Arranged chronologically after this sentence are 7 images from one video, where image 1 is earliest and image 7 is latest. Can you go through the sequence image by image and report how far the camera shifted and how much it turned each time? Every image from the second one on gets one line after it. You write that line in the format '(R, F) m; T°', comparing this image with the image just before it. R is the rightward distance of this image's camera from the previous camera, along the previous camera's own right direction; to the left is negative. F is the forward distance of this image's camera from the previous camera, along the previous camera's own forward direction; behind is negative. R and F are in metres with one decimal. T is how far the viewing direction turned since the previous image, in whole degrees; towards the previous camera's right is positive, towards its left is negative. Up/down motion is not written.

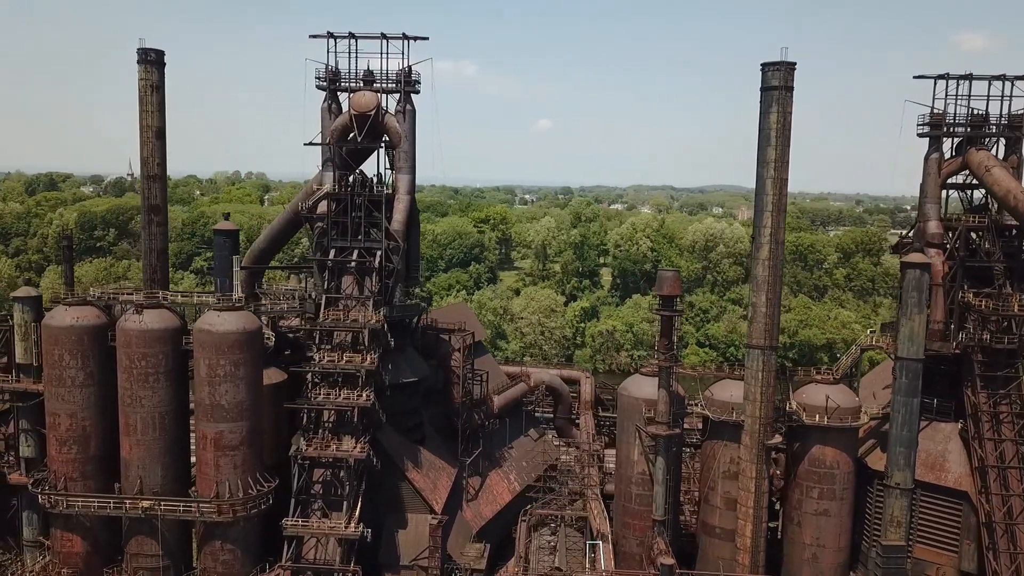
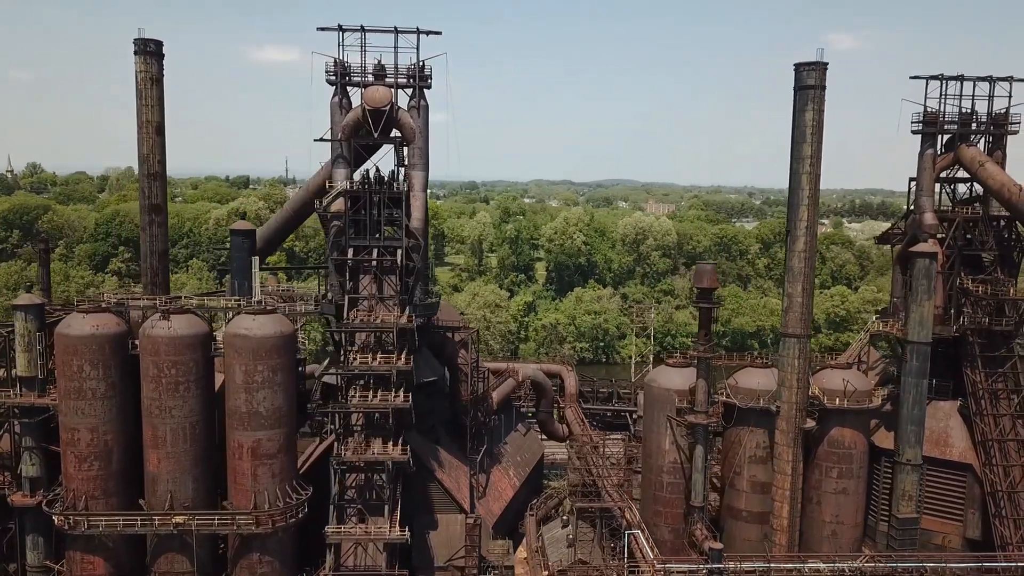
(-5.2, +0.3) m; +7°
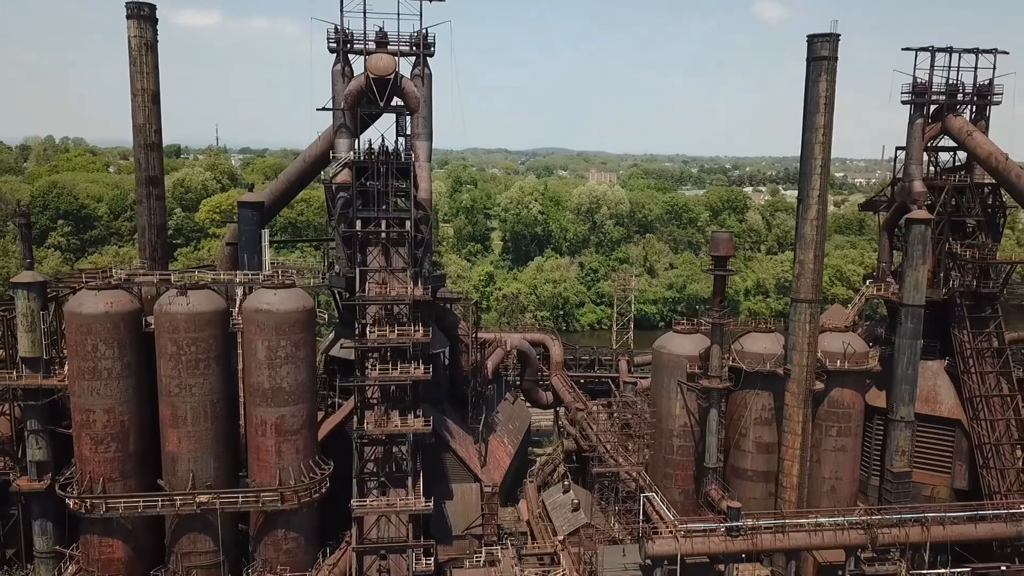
(-3.2, 0.0) m; +5°
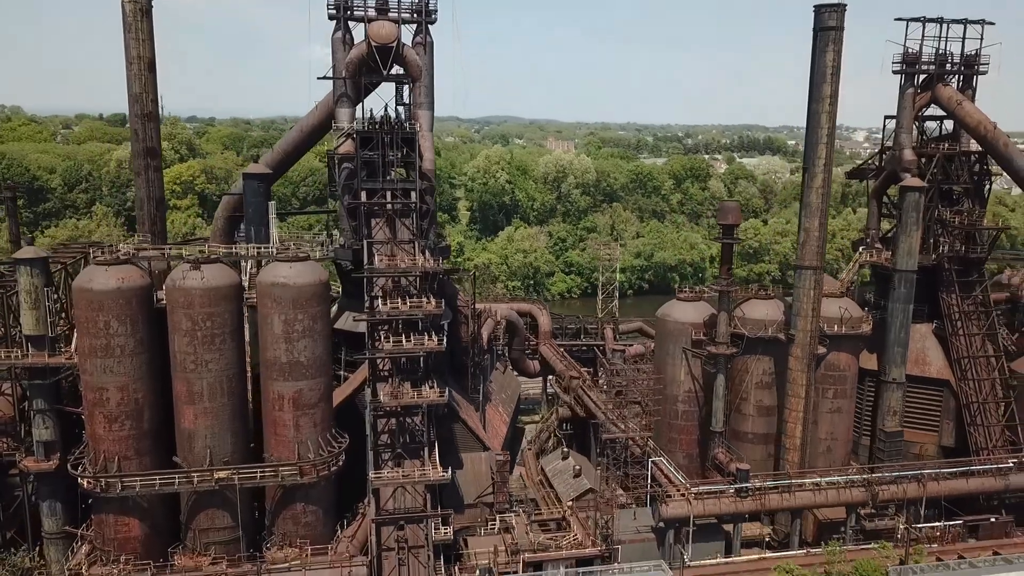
(-2.3, 0.0) m; +3°
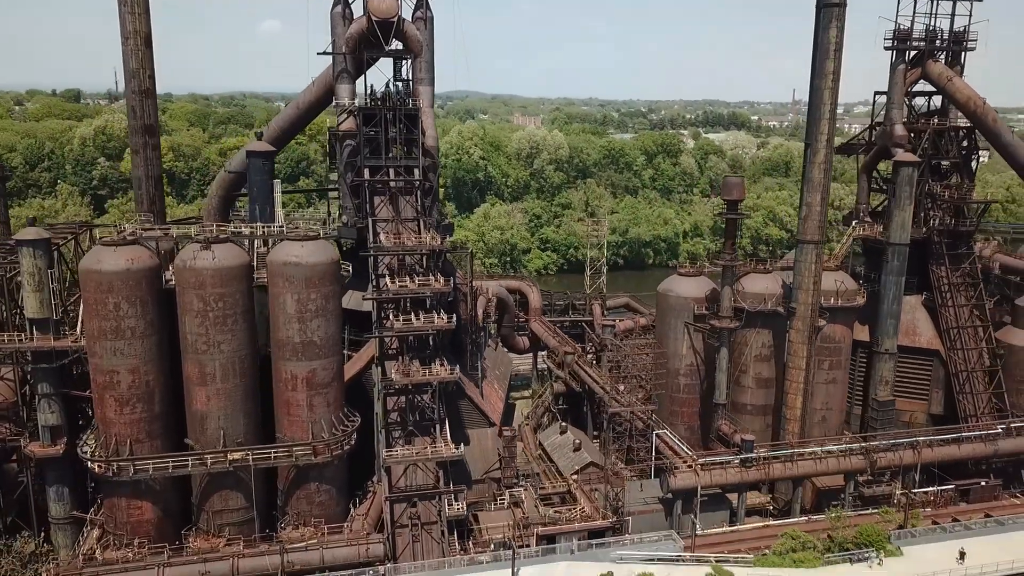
(-1.7, 0.0) m; +3°
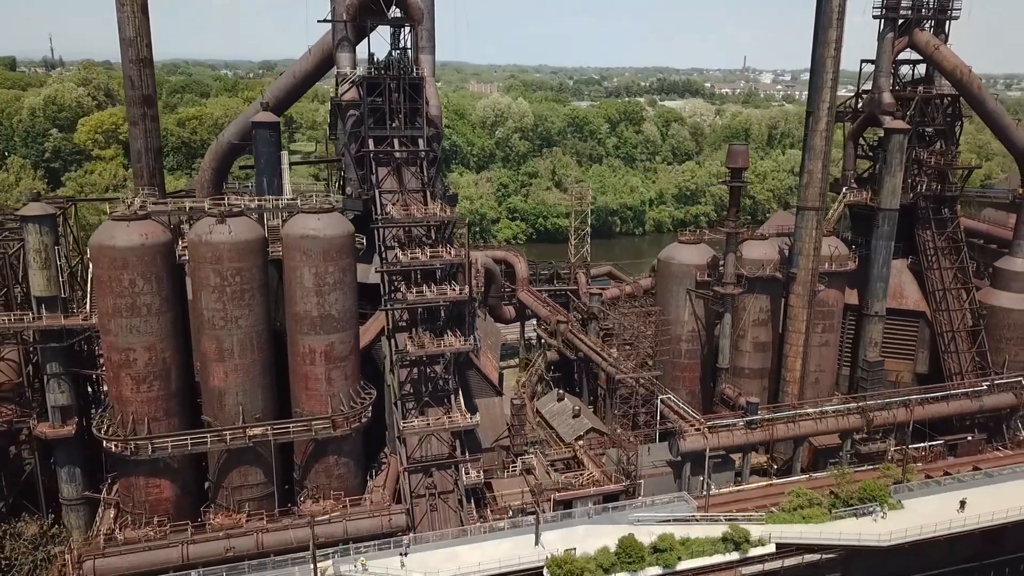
(-2.3, -0.1) m; +3°
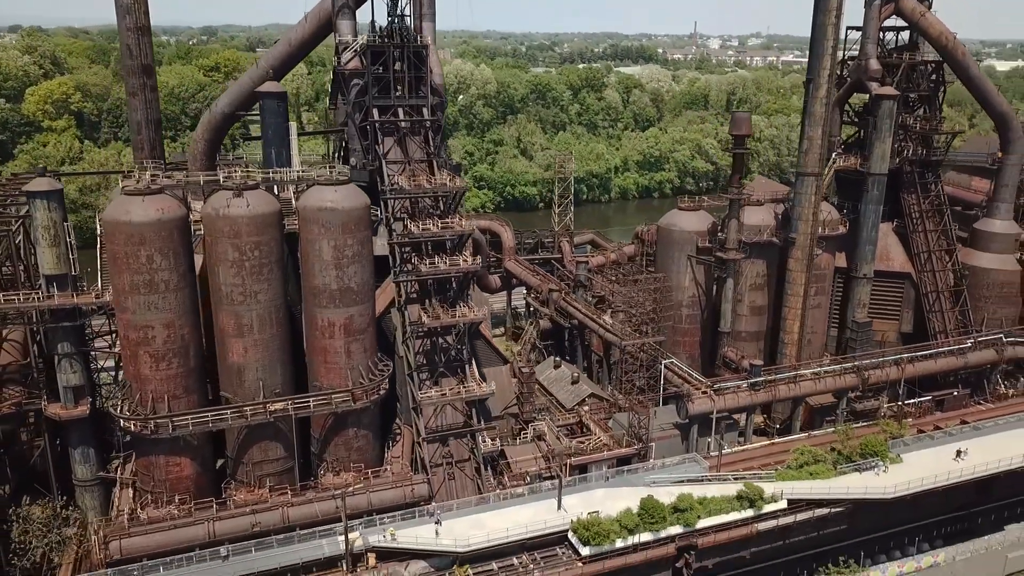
(-2.3, -0.1) m; +3°
